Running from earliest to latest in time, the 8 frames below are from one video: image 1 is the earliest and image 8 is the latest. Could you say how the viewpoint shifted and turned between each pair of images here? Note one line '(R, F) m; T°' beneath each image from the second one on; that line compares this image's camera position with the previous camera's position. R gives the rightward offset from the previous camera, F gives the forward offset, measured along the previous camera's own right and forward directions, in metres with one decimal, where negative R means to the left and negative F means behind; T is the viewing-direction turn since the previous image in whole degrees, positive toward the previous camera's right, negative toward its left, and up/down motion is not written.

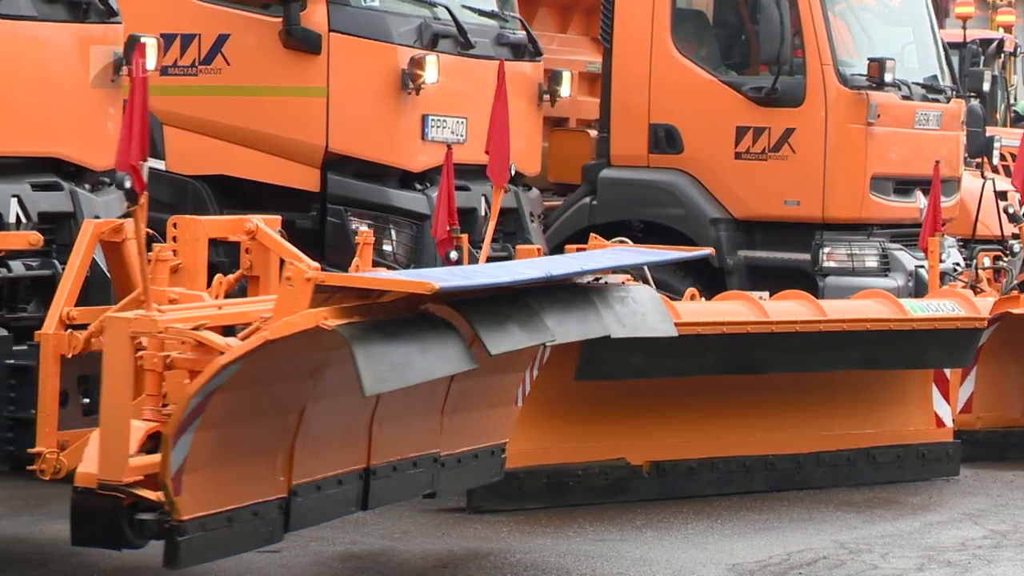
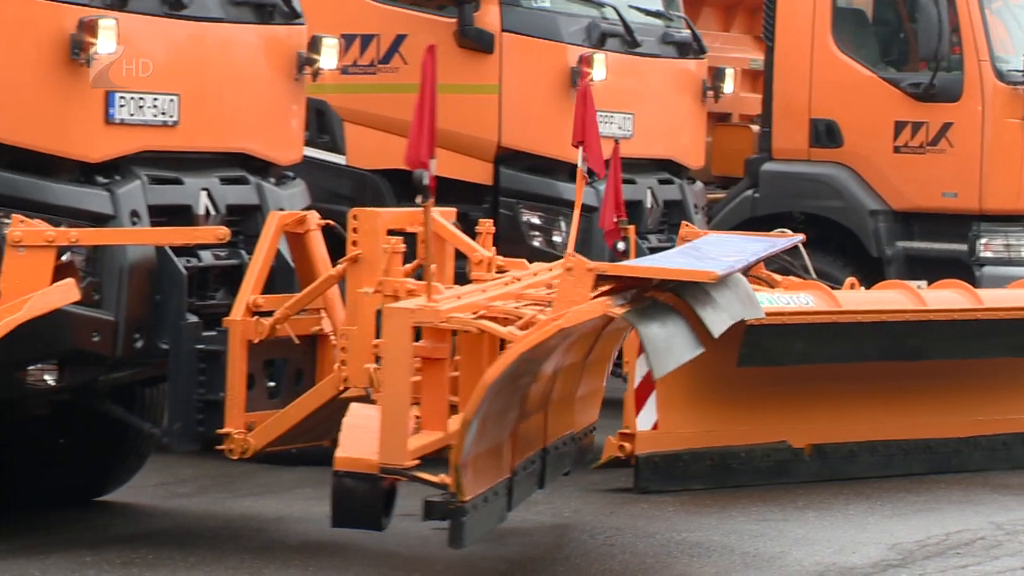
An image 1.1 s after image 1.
(0.0, -0.2) m; -4°
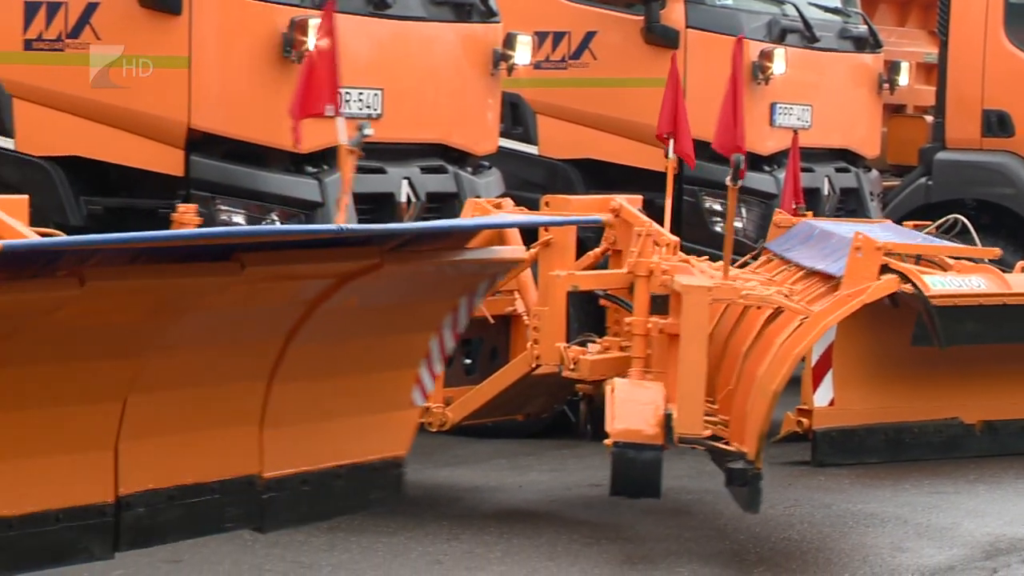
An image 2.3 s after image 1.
(-0.1, -0.3) m; -3°
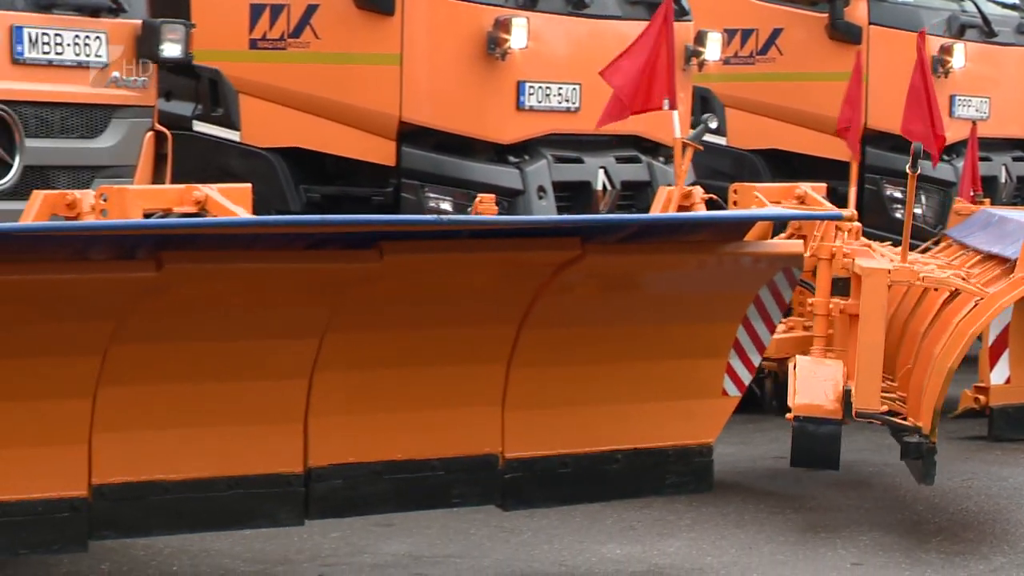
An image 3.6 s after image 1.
(0.0, -0.4) m; -5°
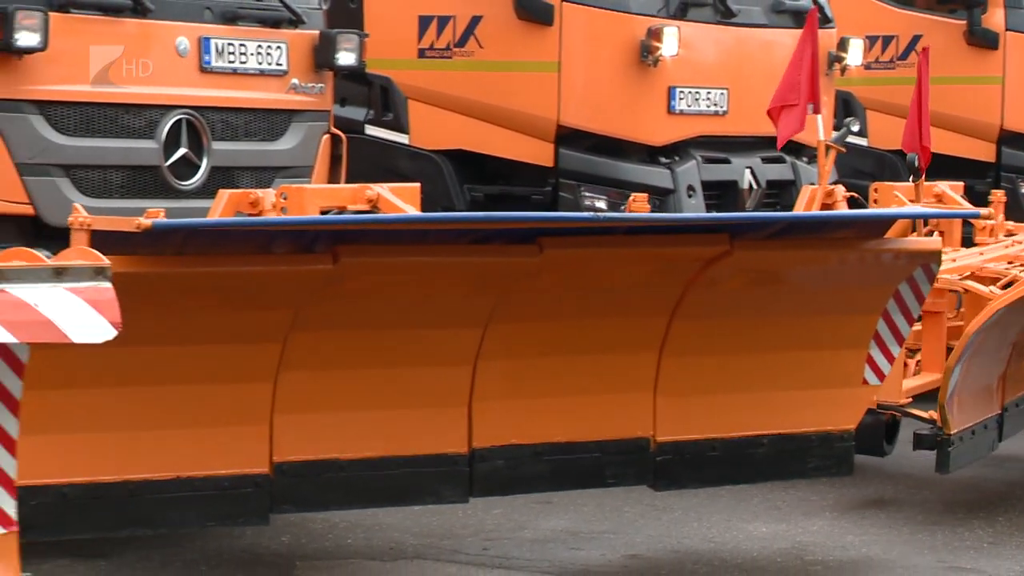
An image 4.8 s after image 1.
(0.0, -0.4) m; -4°
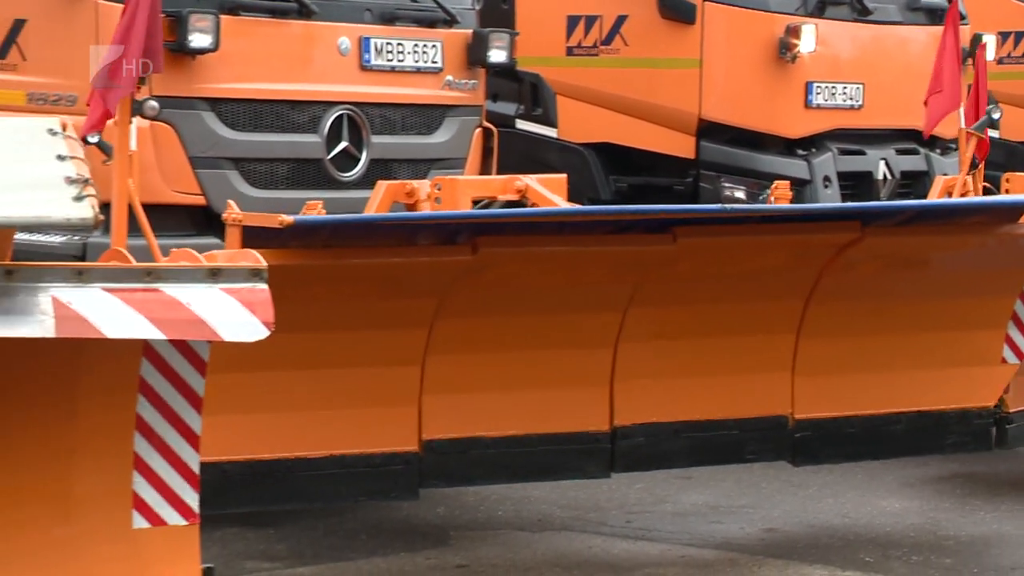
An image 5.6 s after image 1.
(+0.1, -0.3) m; -4°
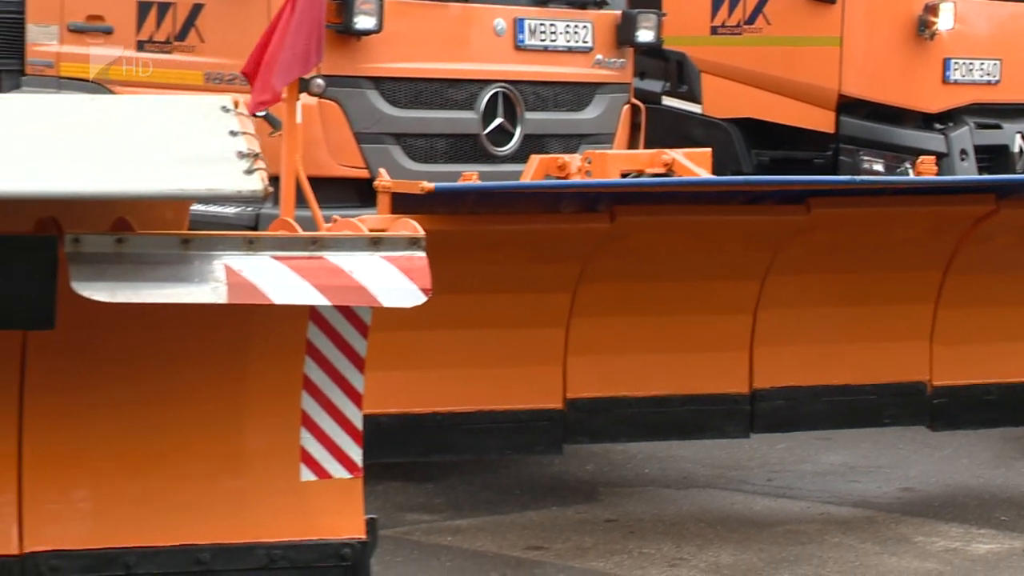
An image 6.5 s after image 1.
(+0.1, -0.3) m; -4°
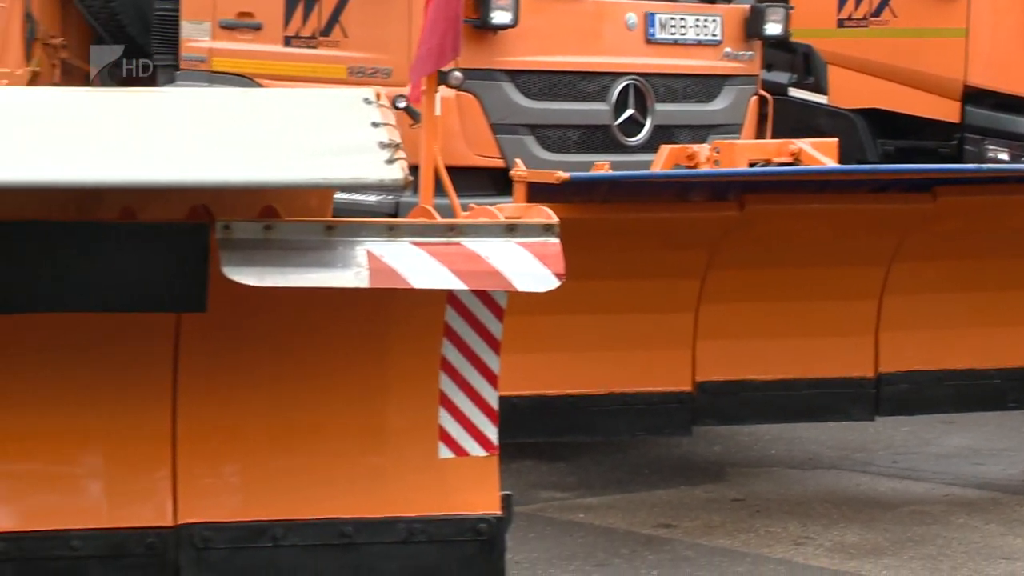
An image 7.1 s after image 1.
(0.0, -0.2) m; -4°
